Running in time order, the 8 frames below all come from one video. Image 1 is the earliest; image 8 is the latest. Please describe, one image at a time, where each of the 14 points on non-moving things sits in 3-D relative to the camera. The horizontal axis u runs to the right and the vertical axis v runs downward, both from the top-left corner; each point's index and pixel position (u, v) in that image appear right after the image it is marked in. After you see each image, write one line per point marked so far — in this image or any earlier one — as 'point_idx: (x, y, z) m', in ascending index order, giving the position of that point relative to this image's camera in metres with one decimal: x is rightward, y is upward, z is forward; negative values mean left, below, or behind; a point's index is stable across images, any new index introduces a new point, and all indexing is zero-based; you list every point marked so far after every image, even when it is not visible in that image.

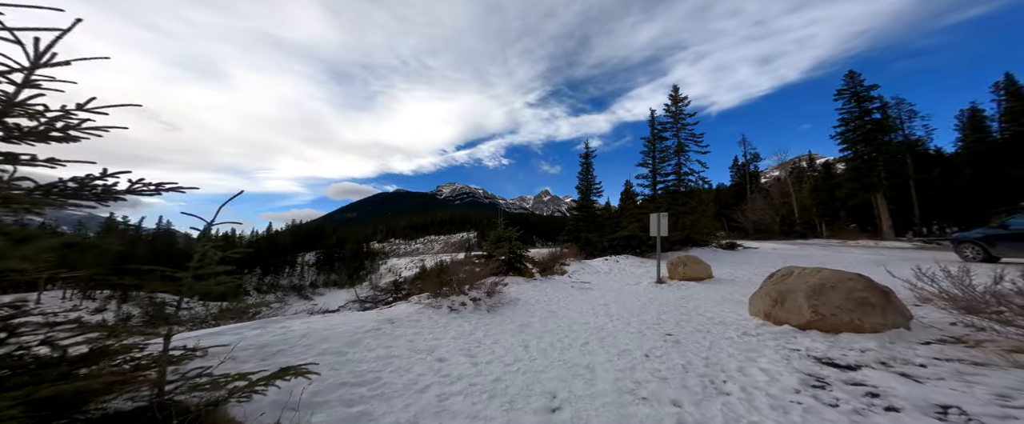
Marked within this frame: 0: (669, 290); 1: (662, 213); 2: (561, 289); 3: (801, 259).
0: (+5.0, -2.5, +9.9) m
1: (+5.5, -0.1, +11.3) m
2: (+1.5, -2.5, +10.0) m
3: (+14.2, -2.5, +15.0) m
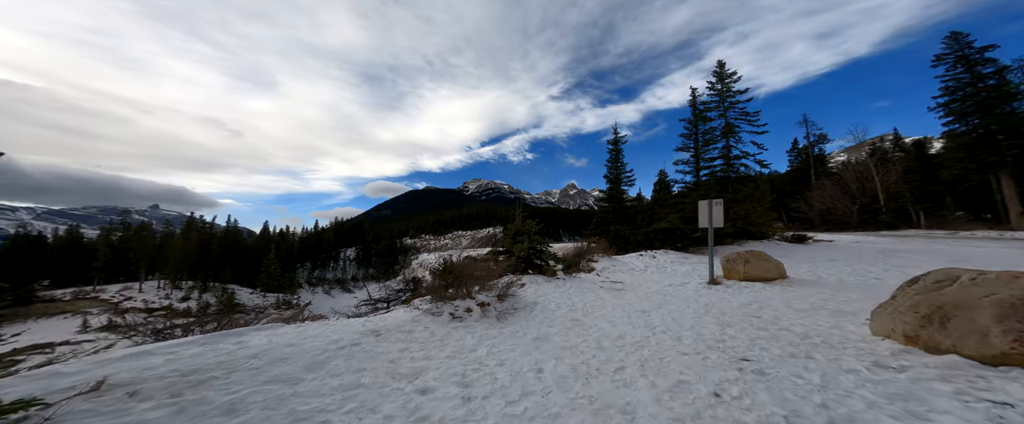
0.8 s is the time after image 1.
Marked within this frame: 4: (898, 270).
0: (+5.6, -2.1, +8.0) m
1: (+6.2, +0.4, +9.2) m
2: (+2.1, -2.2, +8.5) m
3: (+15.4, -1.8, +12.0) m
4: (+11.6, -2.1, +9.2) m
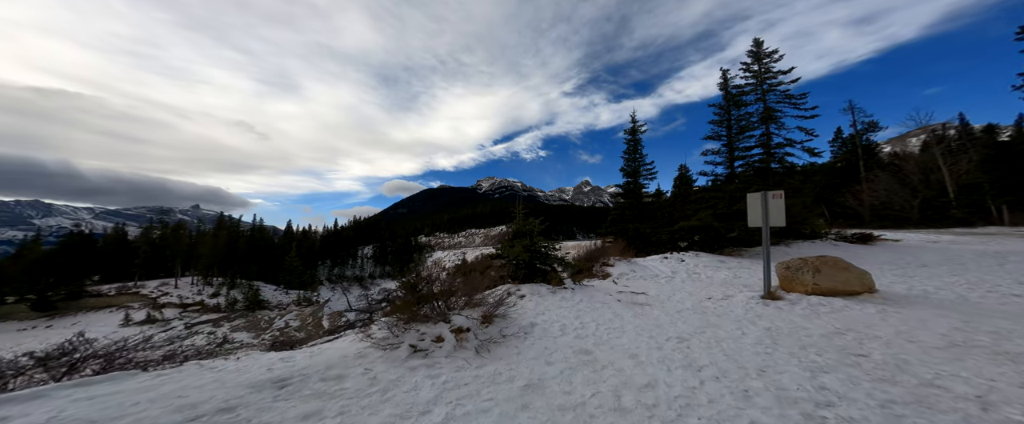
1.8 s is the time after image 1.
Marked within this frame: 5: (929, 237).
0: (+5.5, -2.0, +6.0) m
1: (+6.2, +0.5, +7.1) m
2: (+2.0, -2.0, +6.6) m
3: (+15.5, -1.6, +9.4) m
4: (+11.6, -1.9, +6.8) m
5: (+26.3, -1.6, +19.0) m
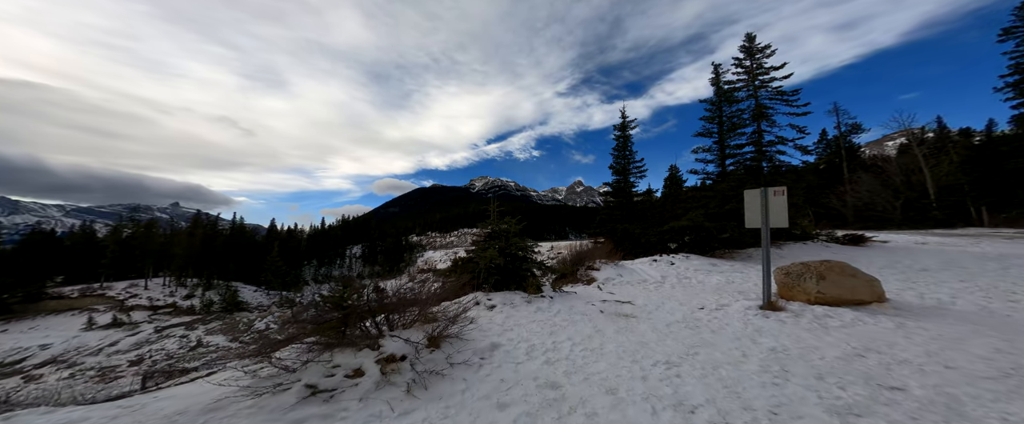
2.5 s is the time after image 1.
0: (+4.9, -1.9, +5.2) m
1: (+5.5, +0.6, +6.3) m
2: (+1.4, -2.0, +5.7) m
3: (+14.7, -1.6, +8.8) m
4: (+10.9, -1.9, +6.2) m
5: (+25.3, -1.6, +18.8) m
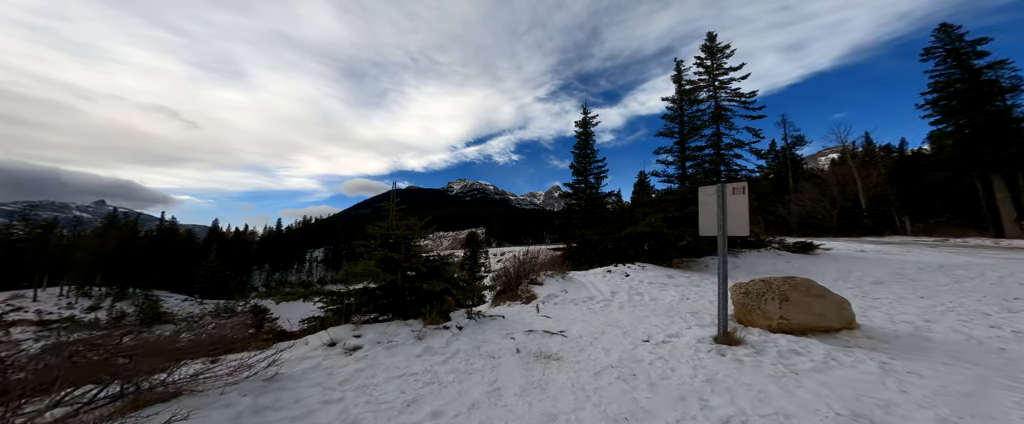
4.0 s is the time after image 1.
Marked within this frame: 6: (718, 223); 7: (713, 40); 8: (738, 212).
0: (+3.2, -2.0, +3.9) m
1: (+3.8, +0.5, +5.2) m
2: (-0.3, -2.0, +4.1) m
3: (+12.7, -1.9, +8.5) m
4: (+9.1, -2.1, +5.5) m
5: (+22.2, -2.1, +19.4) m
6: (+3.7, -0.2, +5.4) m
7: (+12.0, +10.3, +18.0) m
8: (+3.9, 0.0, +5.2) m
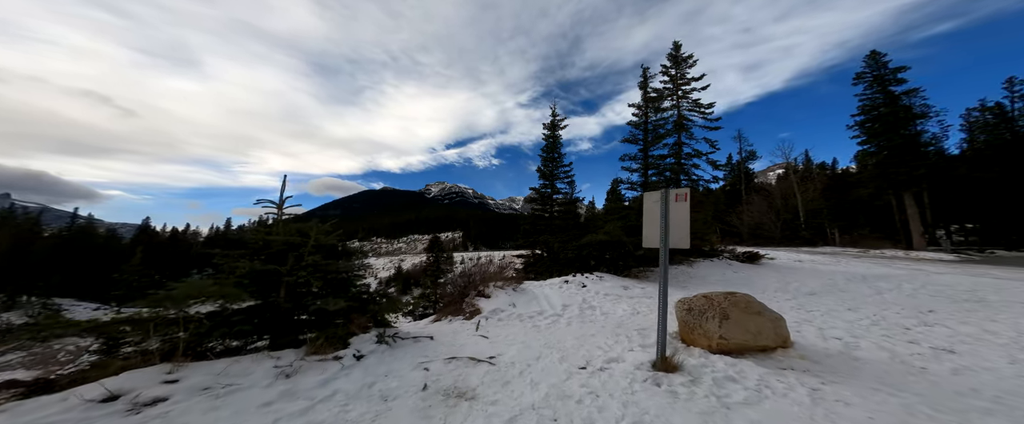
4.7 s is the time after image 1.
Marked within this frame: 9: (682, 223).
0: (+2.2, -2.2, +3.5) m
1: (+2.6, +0.2, +4.9) m
2: (-1.4, -2.2, +3.4) m
3: (+11.1, -2.4, +9.0) m
4: (+7.8, -2.4, +5.7) m
5: (+19.5, -3.0, +20.8) m
6: (+2.5, -0.4, +5.0) m
7: (+9.8, +9.7, +18.6) m
8: (+2.7, -0.2, +4.9) m
9: (+2.7, -0.2, +4.7) m
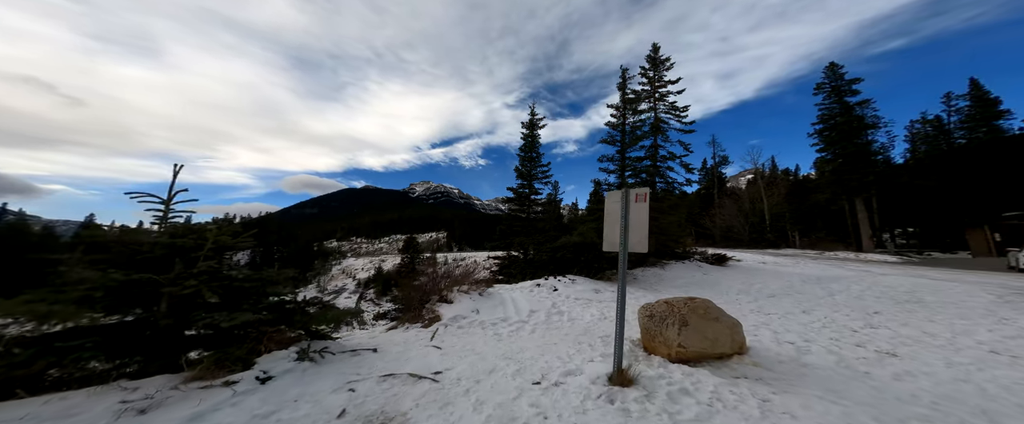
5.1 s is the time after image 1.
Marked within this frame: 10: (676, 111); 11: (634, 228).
0: (+1.5, -2.3, +3.4) m
1: (+1.9, +0.1, +4.8) m
2: (-2.0, -2.2, +3.0) m
3: (+10.1, -2.6, +9.4) m
4: (+7.1, -2.6, +5.9) m
5: (+17.7, -3.2, +21.7) m
6: (+1.8, -0.5, +4.9) m
7: (+8.3, +9.5, +18.9) m
8: (+2.0, -0.4, +4.8) m
9: (+2.0, -0.3, +4.6) m
10: (+10.4, +6.4, +19.1) m
11: (+1.9, -0.4, +4.8) m
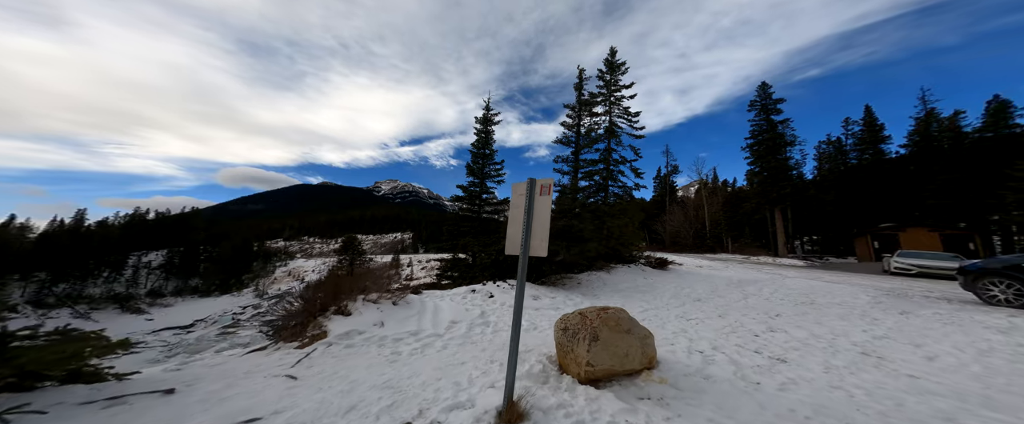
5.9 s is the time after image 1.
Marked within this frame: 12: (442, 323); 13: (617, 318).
0: (+0.1, -2.5, +2.9) m
1: (+0.4, 0.0, +4.3) m
2: (-3.4, -2.3, +2.1) m
3: (+7.8, -2.9, +10.0) m
4: (+5.3, -2.8, +6.1) m
5: (+13.8, -3.8, +23.1) m
6: (+0.2, -0.7, +4.4) m
7: (+5.0, +9.2, +19.2) m
8: (+0.4, -0.5, +4.3) m
9: (+0.4, -0.5, +4.2) m
10: (+7.1, +6.0, +19.7) m
11: (+0.3, -0.6, +4.4) m
12: (-1.8, -2.9, +7.8) m
13: (+1.8, -1.9, +5.1) m
